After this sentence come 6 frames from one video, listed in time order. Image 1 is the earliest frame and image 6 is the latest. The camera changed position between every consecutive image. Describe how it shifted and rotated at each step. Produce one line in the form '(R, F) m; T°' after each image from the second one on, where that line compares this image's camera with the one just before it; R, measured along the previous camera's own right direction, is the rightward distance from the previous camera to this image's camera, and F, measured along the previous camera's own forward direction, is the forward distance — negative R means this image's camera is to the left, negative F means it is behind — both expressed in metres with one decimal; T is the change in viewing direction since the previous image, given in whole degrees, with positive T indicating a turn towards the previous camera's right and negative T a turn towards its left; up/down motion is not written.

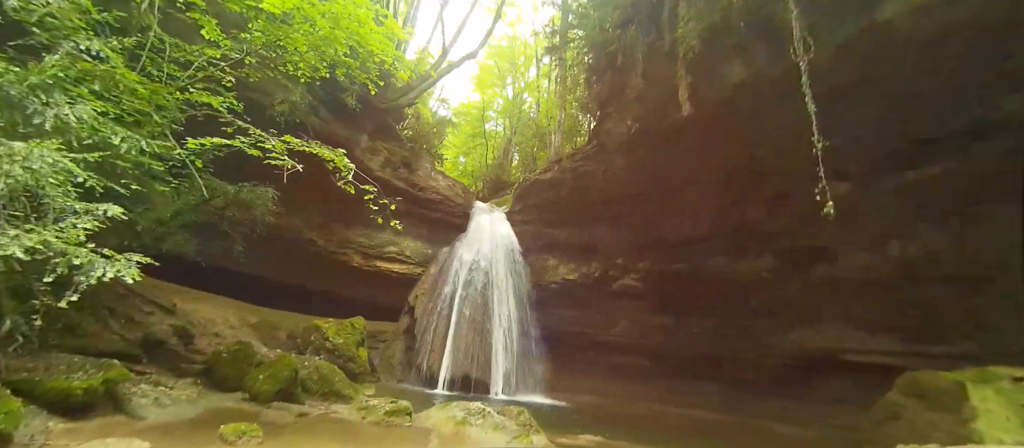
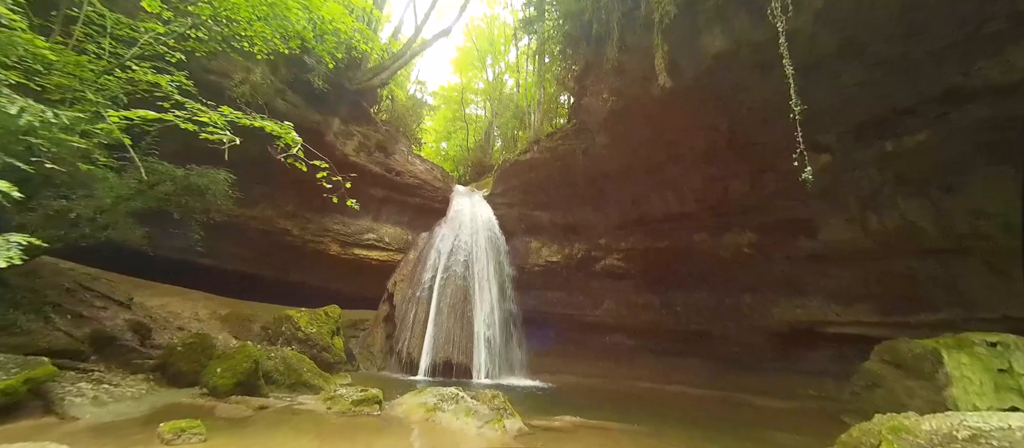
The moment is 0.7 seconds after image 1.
(+0.2, +0.1) m; +2°
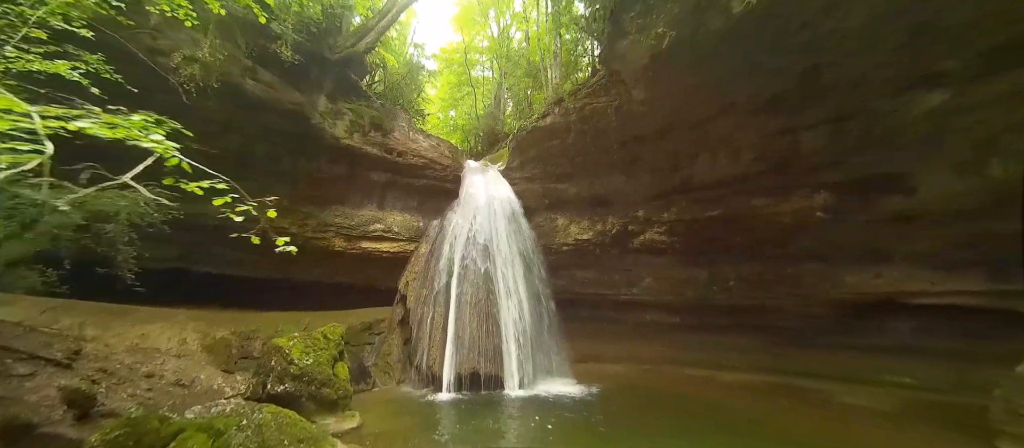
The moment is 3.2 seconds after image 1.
(-0.1, +1.1) m; -4°
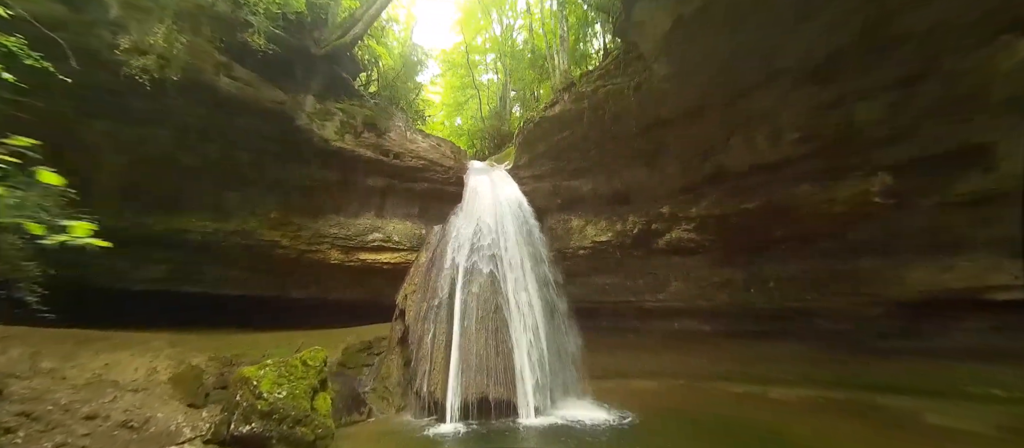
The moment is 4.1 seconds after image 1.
(+0.1, +0.6) m; -2°
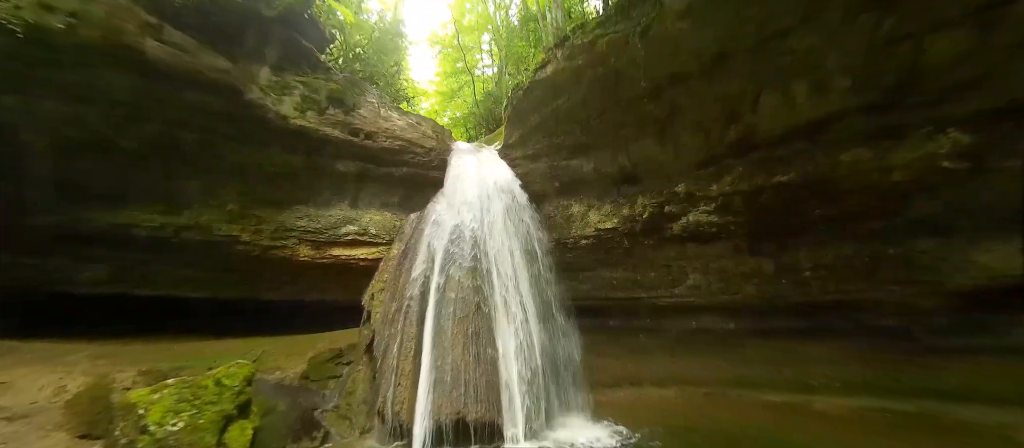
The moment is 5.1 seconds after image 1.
(+0.4, +0.8) m; -2°
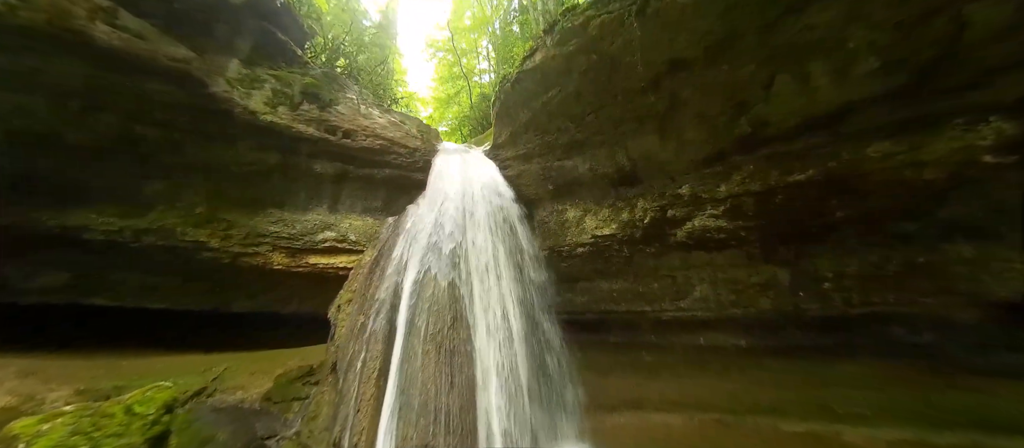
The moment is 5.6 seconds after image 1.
(+0.3, +0.4) m; -1°
